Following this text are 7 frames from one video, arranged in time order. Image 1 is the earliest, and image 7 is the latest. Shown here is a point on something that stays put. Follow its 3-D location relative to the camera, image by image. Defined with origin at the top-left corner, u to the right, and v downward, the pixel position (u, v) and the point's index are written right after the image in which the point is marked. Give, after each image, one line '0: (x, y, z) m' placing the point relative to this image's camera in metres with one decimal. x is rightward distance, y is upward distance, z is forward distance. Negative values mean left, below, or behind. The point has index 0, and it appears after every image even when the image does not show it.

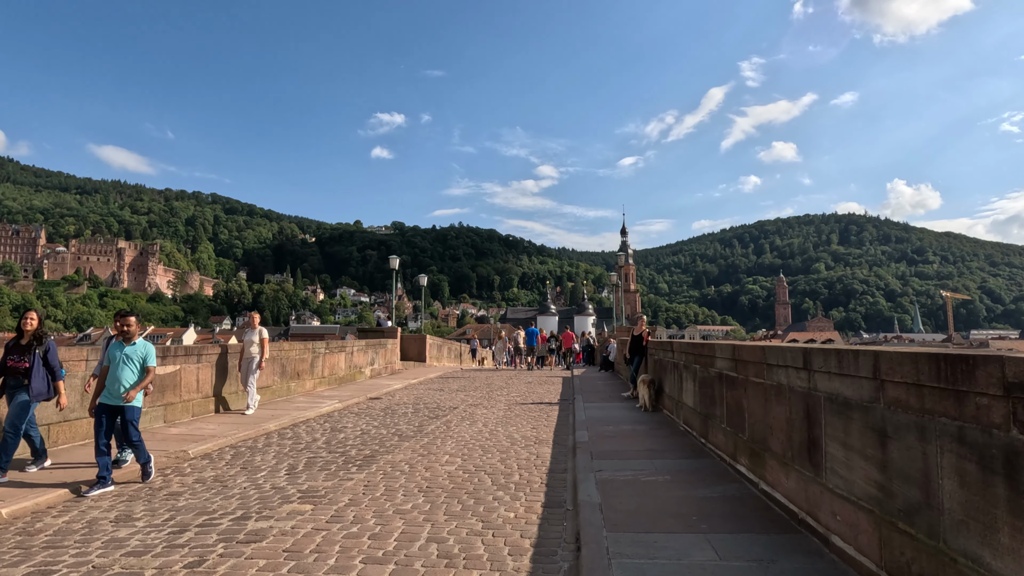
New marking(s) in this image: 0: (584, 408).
0: (+1.1, -1.8, +9.4) m
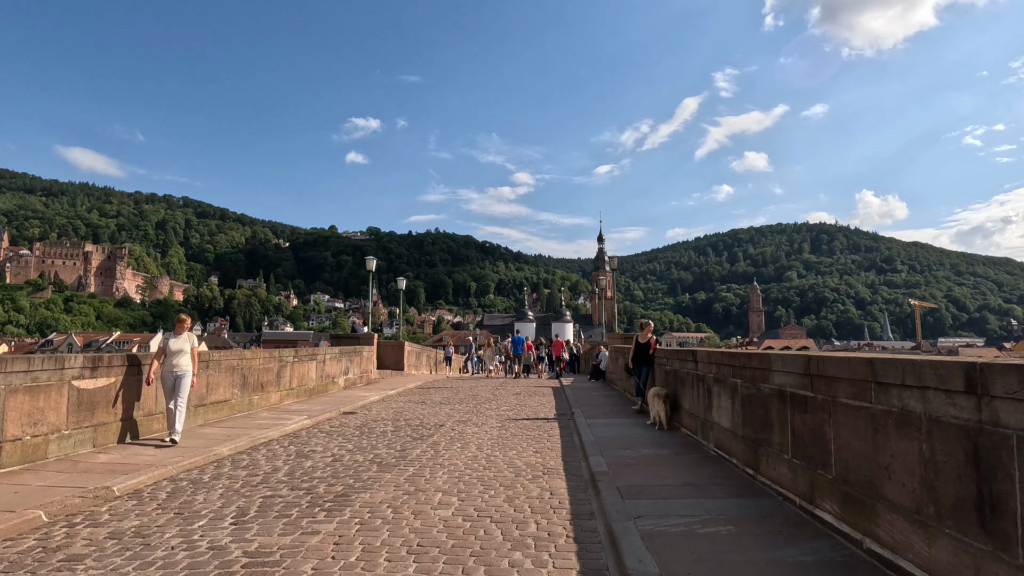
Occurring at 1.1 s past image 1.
0: (+1.1, -1.8, +8.3) m
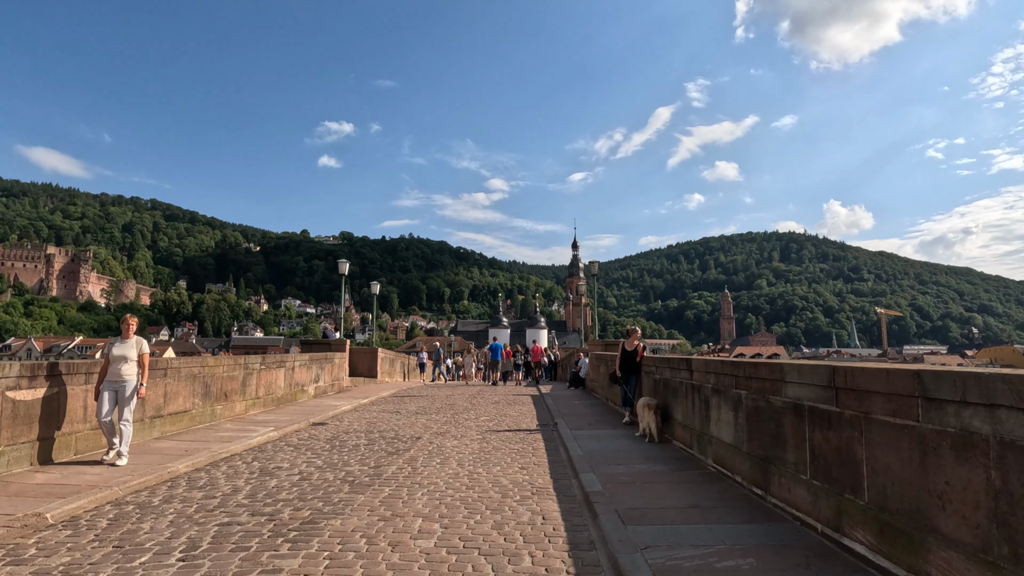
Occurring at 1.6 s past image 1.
0: (+0.8, -1.9, +7.8) m
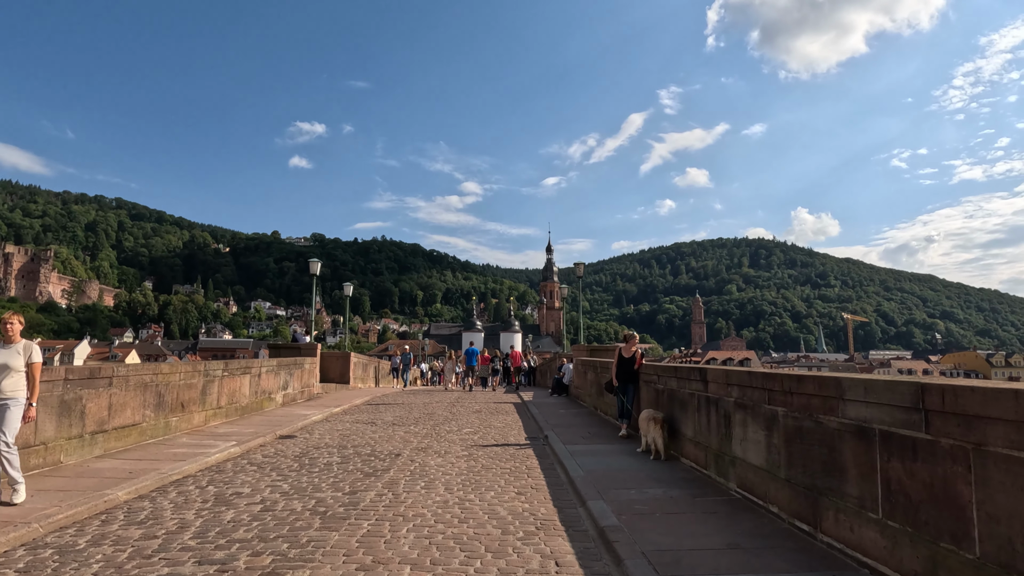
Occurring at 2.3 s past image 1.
0: (+0.7, -1.9, +7.1) m
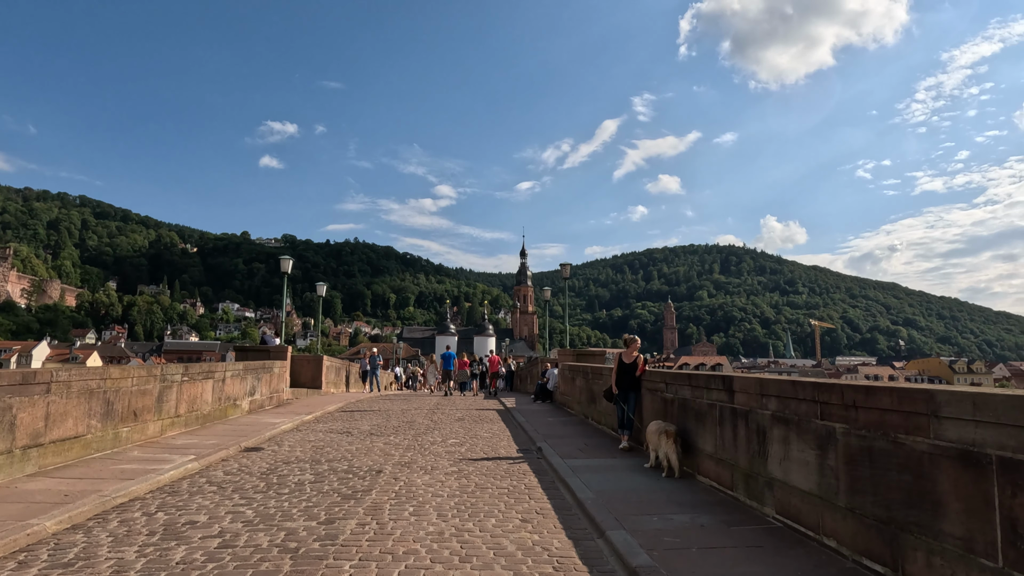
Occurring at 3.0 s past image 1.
0: (+0.7, -1.9, +6.4) m
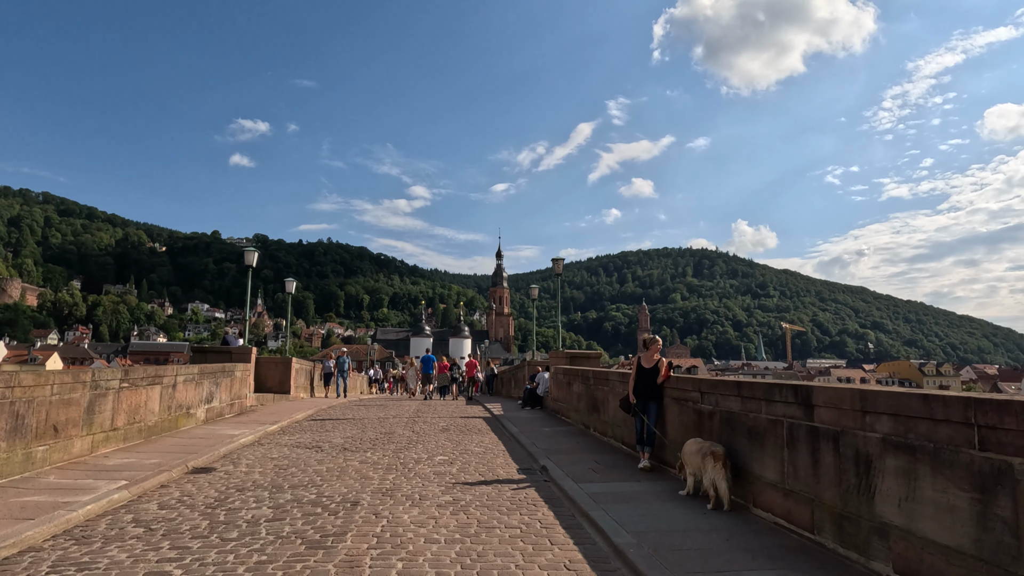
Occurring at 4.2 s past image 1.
0: (+0.7, -1.8, +5.2) m
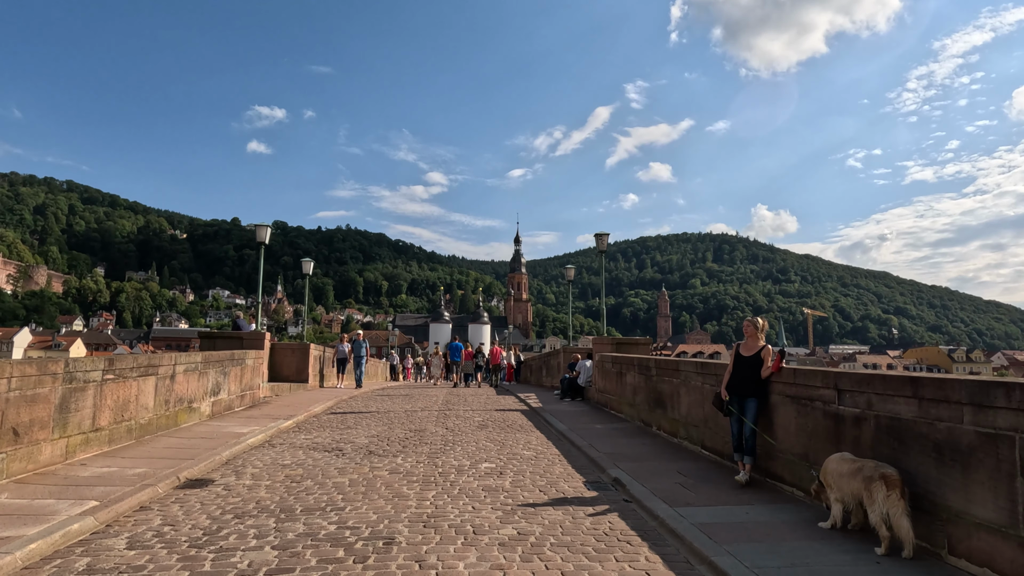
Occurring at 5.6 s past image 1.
0: (+1.3, -1.6, +3.8) m
